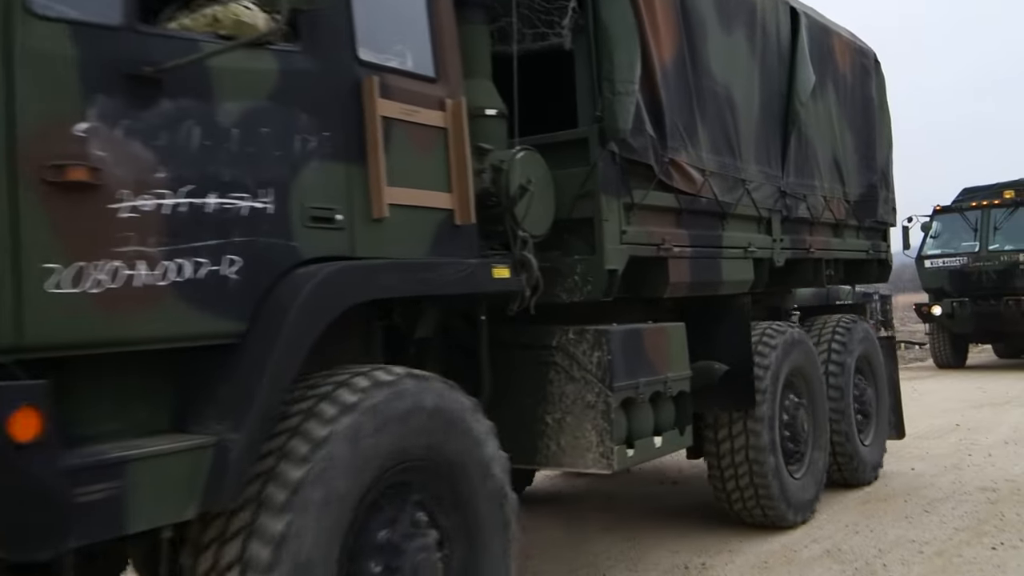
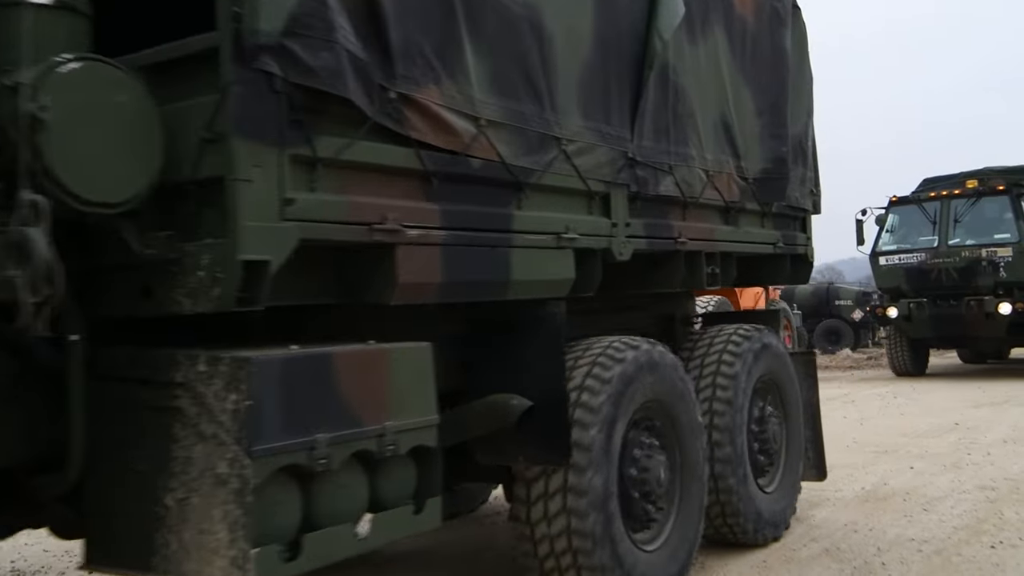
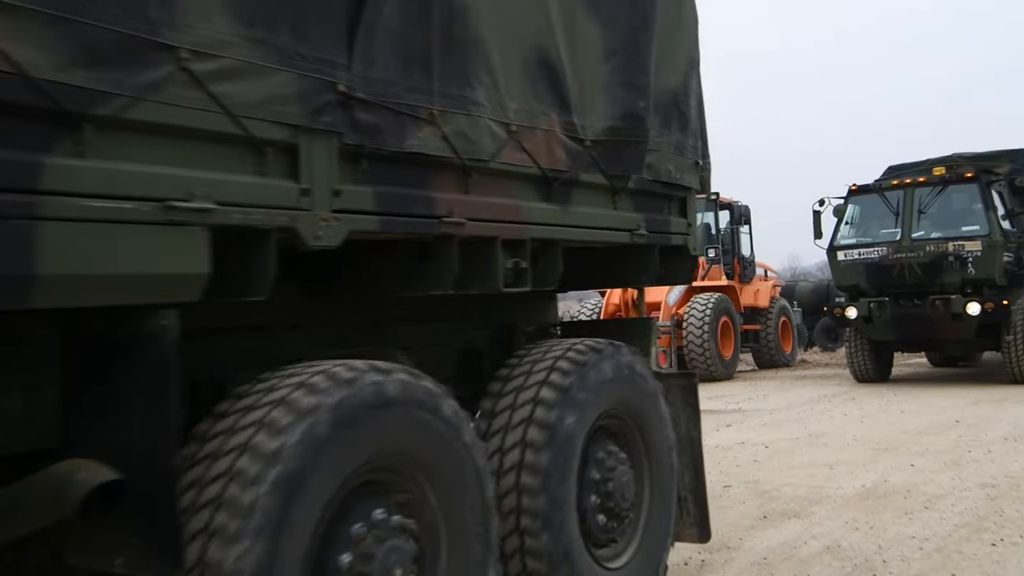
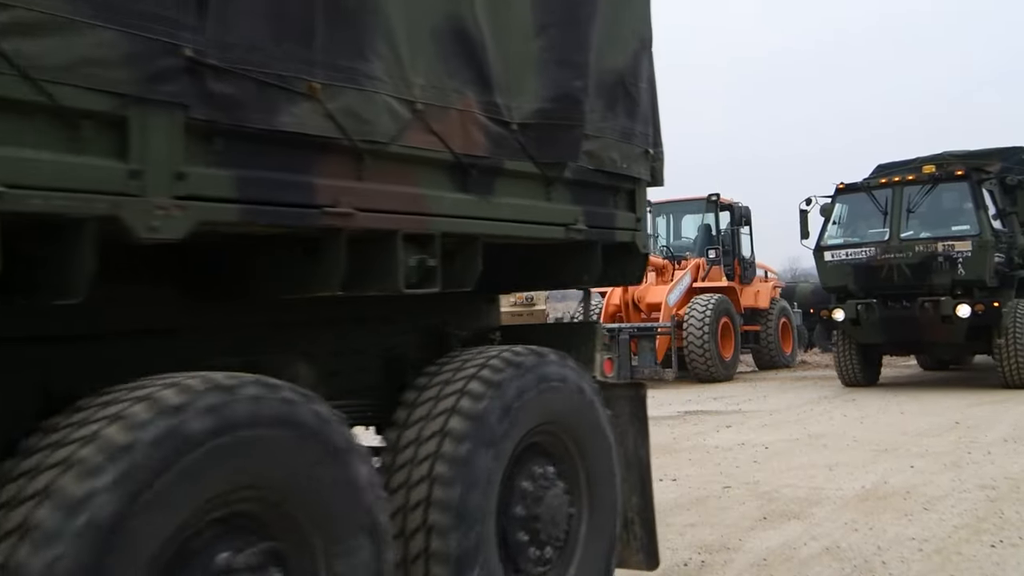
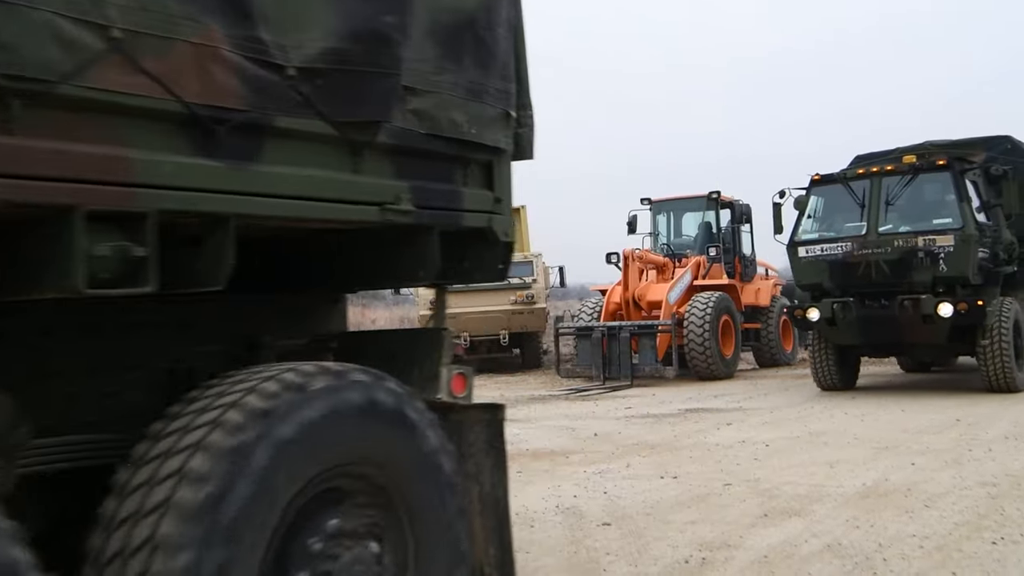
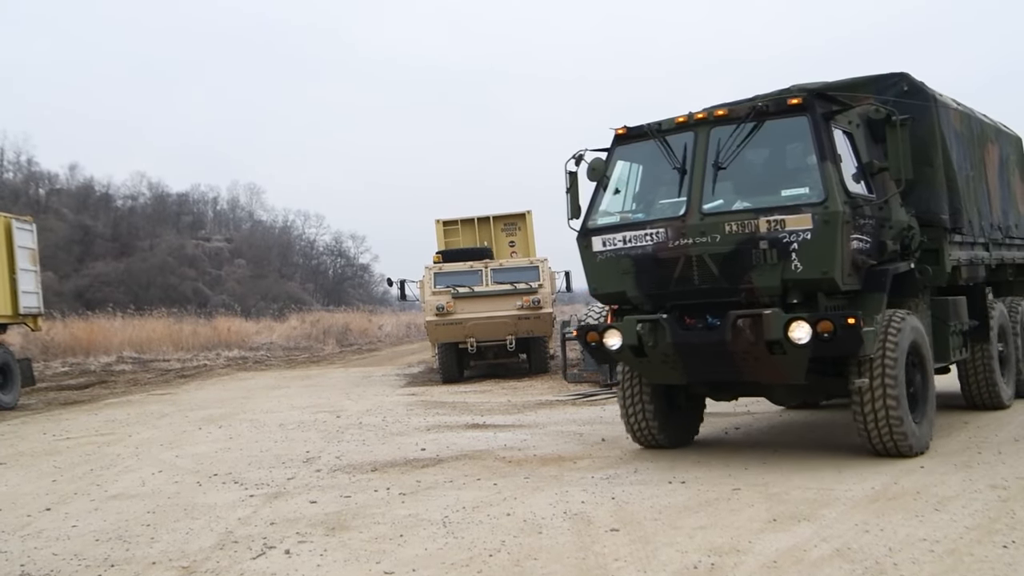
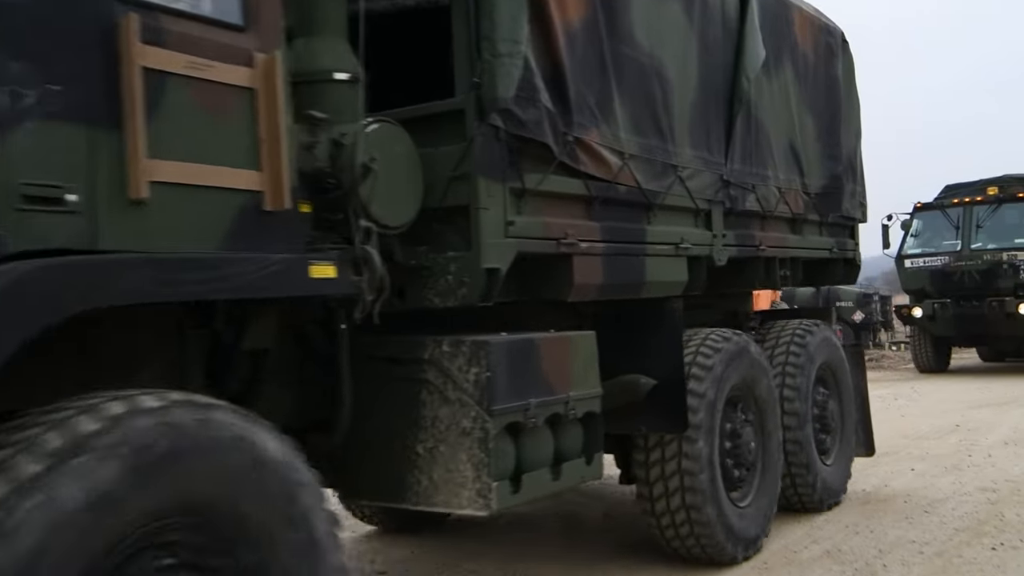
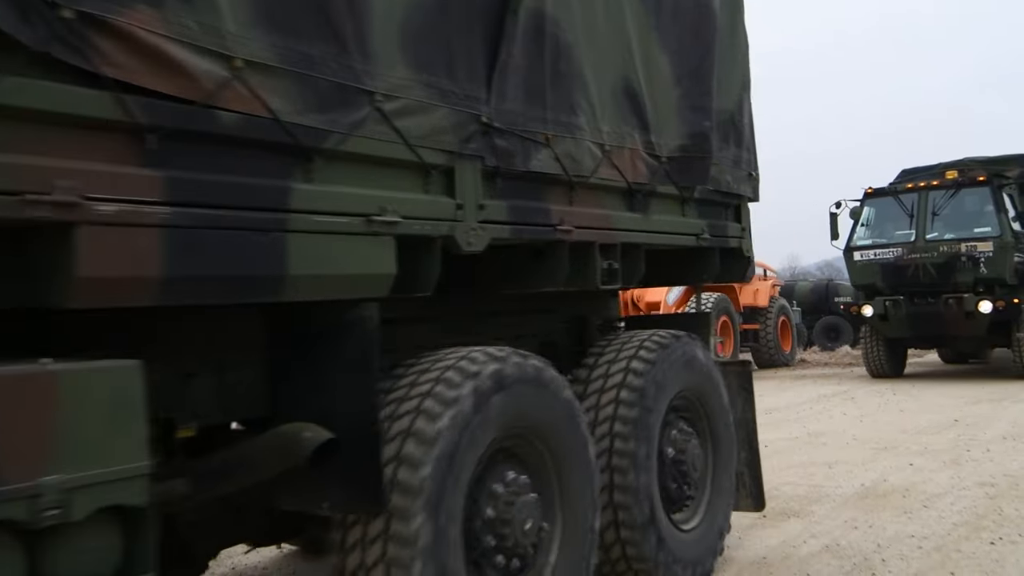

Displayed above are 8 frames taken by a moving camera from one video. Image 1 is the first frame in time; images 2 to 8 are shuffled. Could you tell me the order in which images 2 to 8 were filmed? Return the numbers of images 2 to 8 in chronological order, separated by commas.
7, 2, 8, 3, 4, 5, 6
